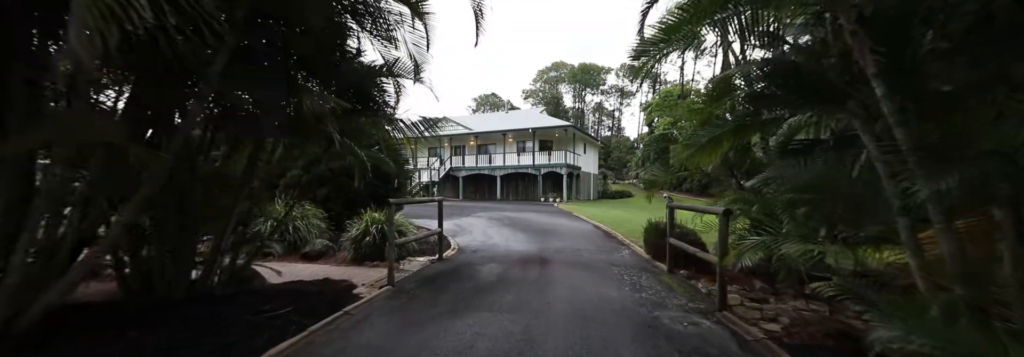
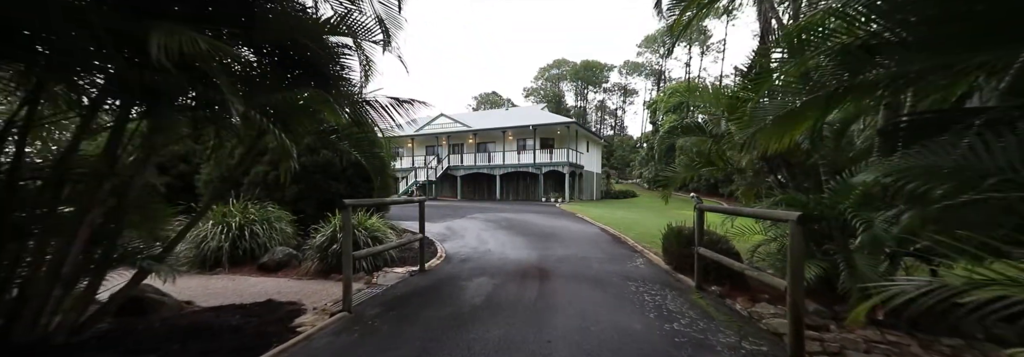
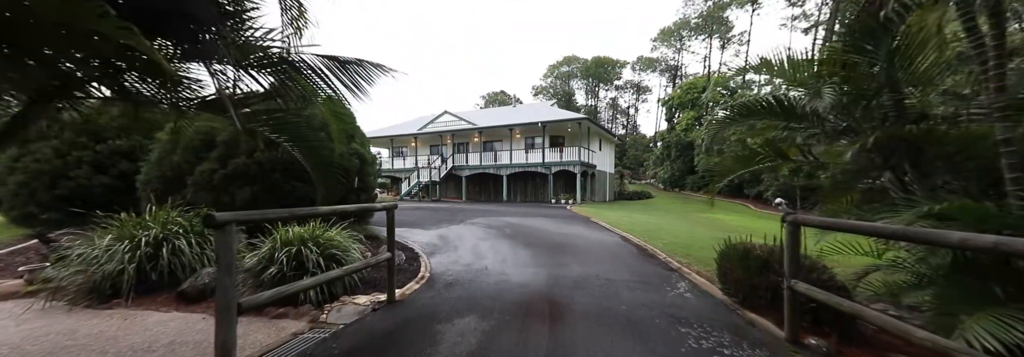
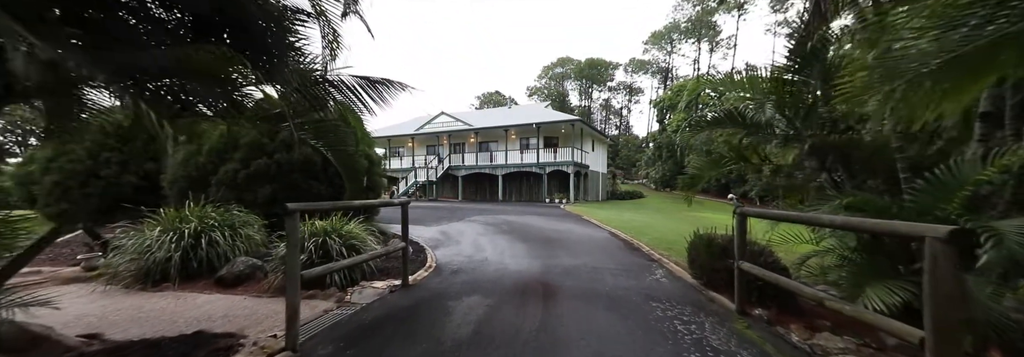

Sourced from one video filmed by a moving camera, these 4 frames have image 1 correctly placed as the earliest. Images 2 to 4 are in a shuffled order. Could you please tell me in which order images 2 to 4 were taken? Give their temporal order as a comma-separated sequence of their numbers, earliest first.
2, 4, 3
